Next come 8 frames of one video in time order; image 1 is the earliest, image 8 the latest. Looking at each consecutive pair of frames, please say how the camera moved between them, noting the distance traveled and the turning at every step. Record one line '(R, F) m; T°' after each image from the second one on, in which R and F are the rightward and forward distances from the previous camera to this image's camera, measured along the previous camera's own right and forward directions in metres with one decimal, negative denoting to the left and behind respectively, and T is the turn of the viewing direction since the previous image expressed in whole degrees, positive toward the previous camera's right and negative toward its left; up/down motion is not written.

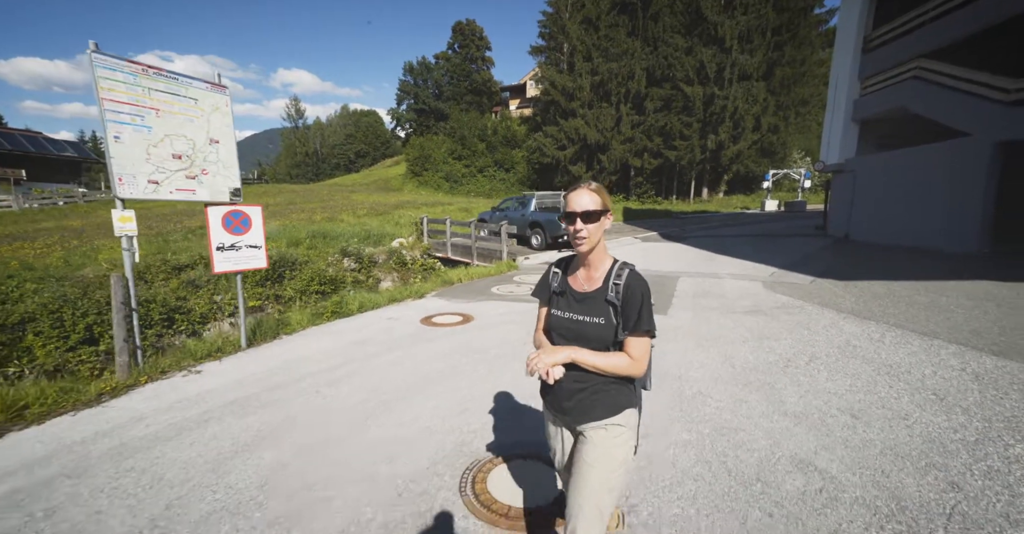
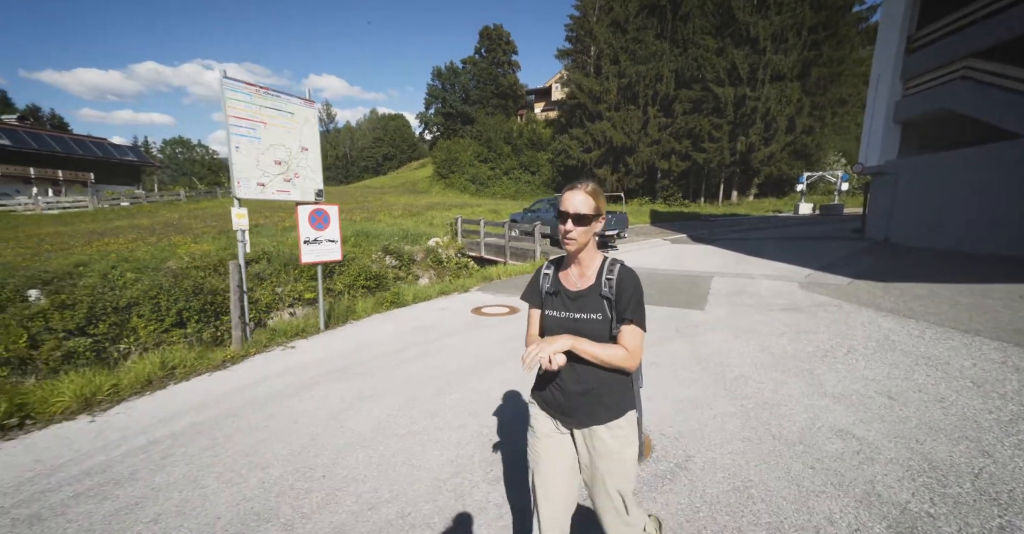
(-0.4, -0.6) m; -3°
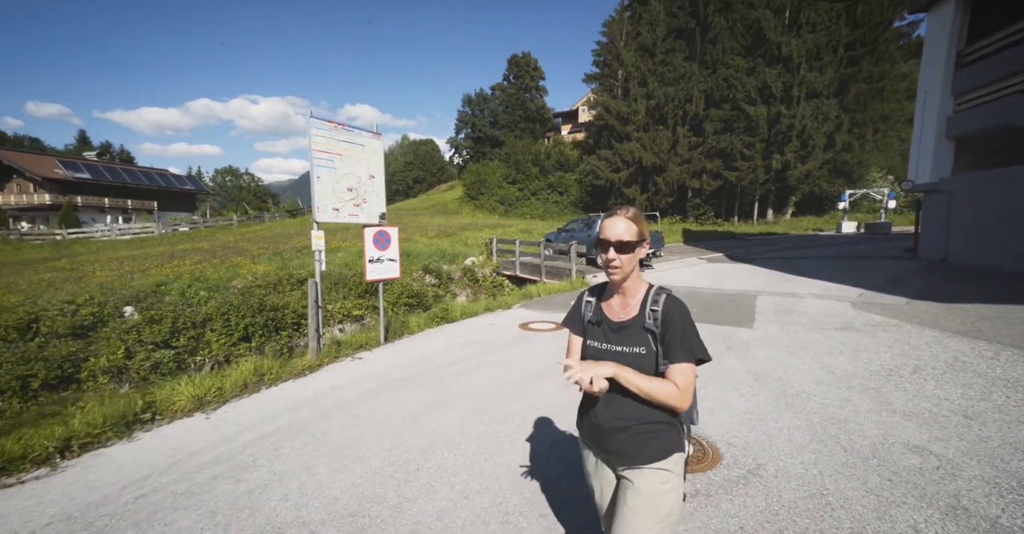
(-0.4, -0.3) m; -4°
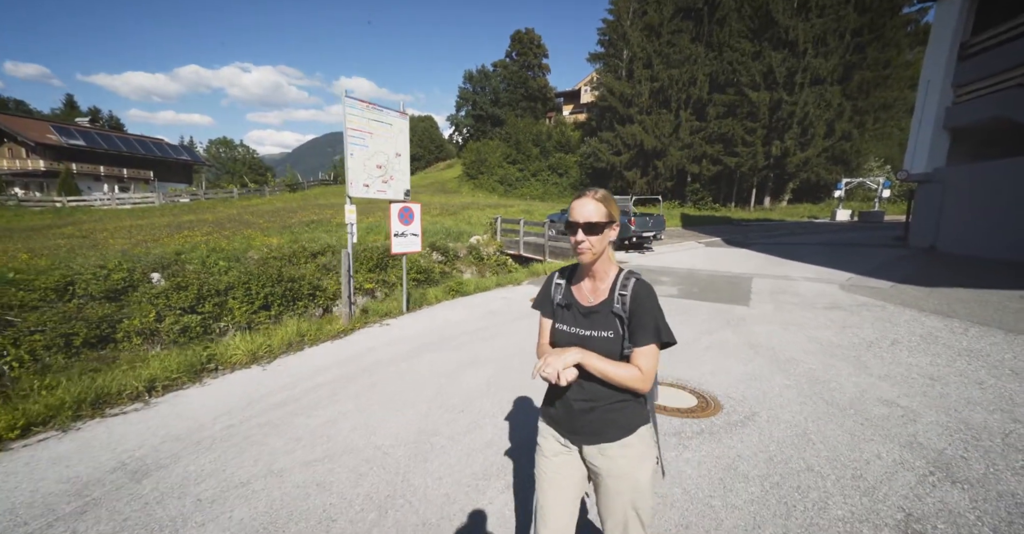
(-0.3, -0.5) m; +1°
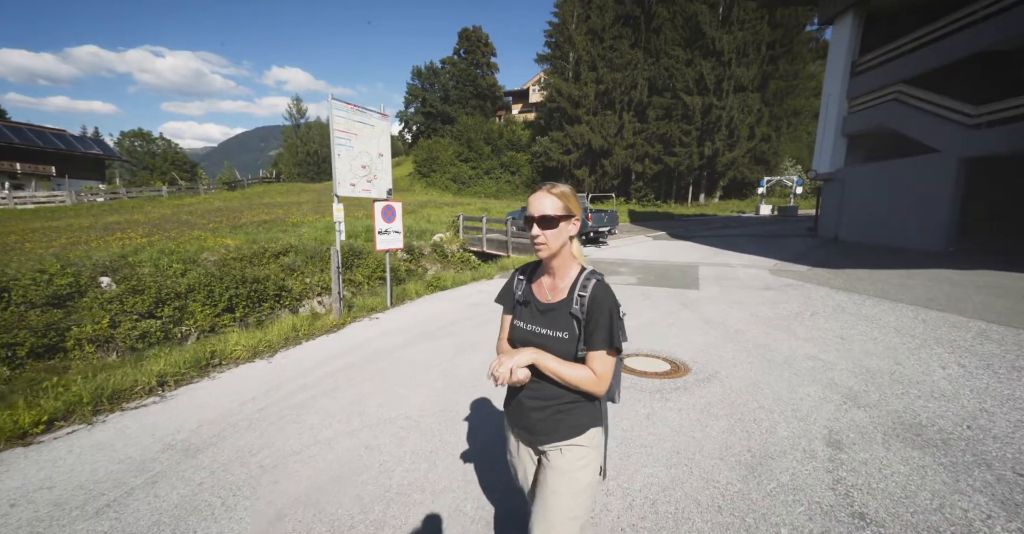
(-0.5, -0.5) m; +7°
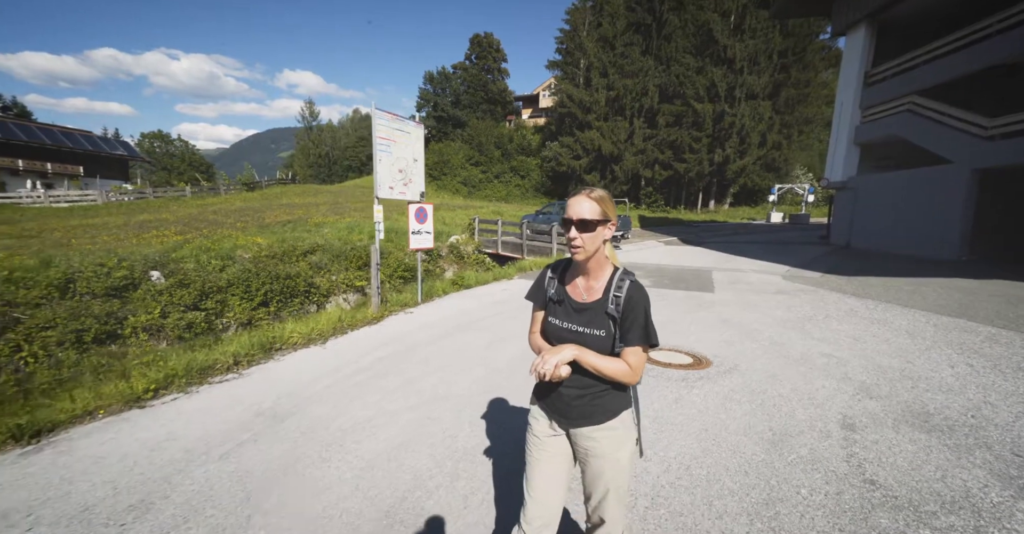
(-0.3, -0.4) m; -1°
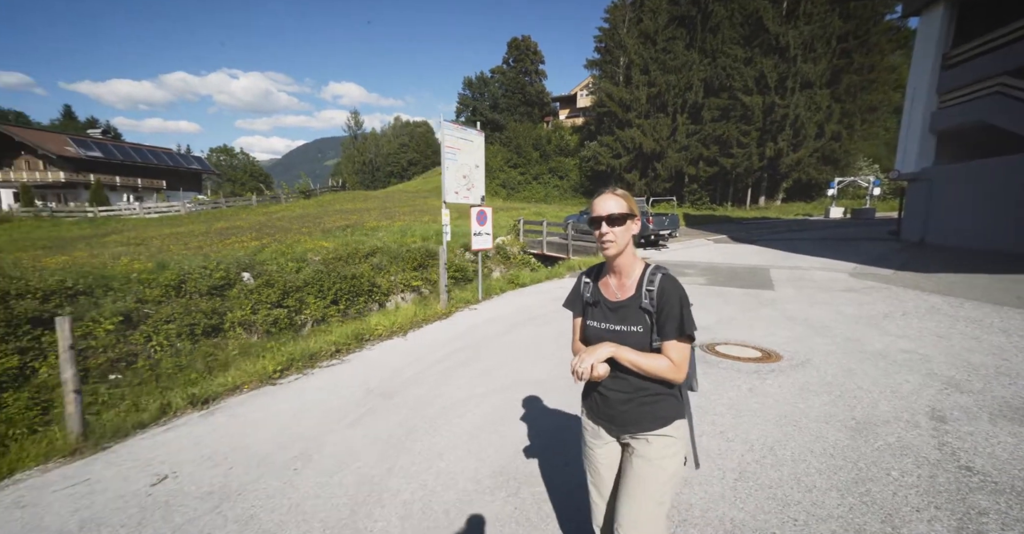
(-0.3, -0.3) m; -5°
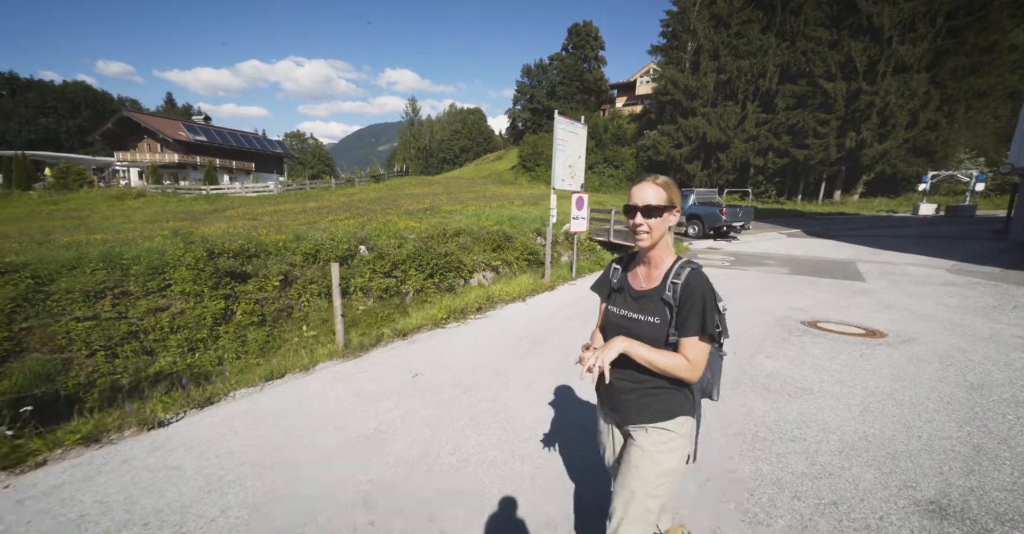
(-0.9, -0.8) m; -7°
